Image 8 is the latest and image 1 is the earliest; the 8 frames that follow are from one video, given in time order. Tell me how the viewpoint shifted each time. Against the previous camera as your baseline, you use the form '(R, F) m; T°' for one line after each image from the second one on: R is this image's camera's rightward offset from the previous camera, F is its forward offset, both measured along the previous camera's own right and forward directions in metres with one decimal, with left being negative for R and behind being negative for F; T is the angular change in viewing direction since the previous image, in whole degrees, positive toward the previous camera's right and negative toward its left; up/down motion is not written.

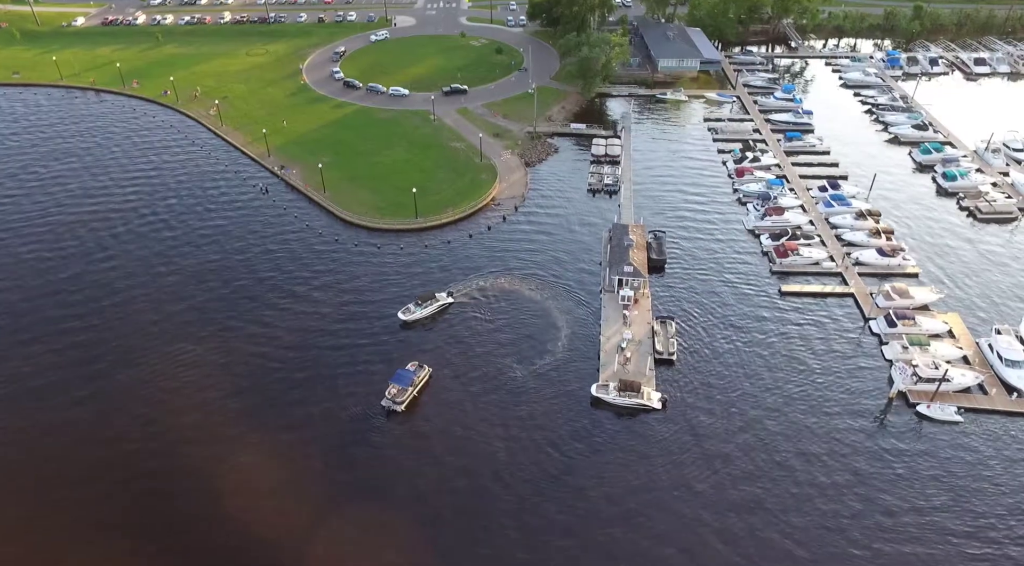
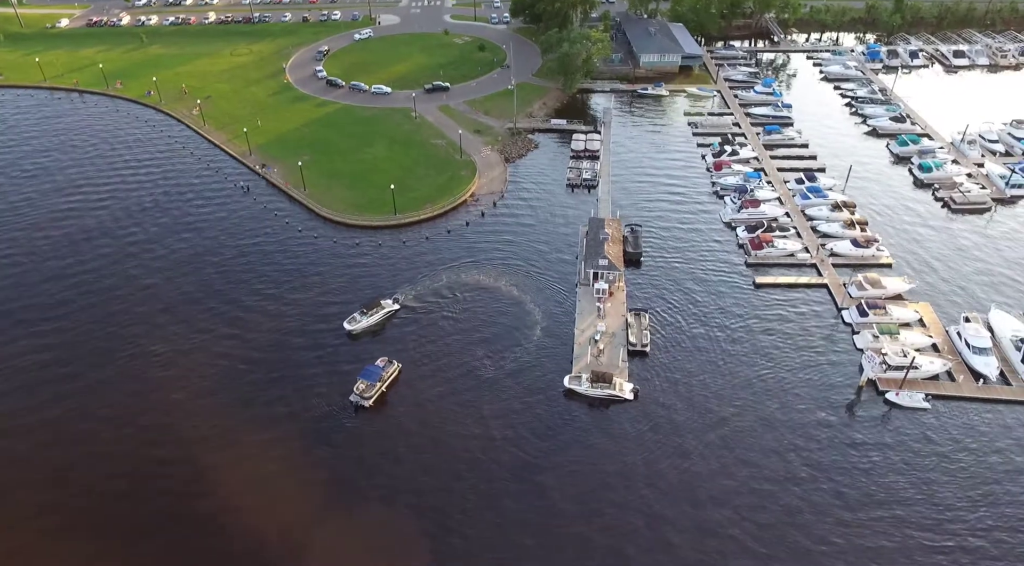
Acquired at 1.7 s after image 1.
(+2.0, -0.4) m; 0°
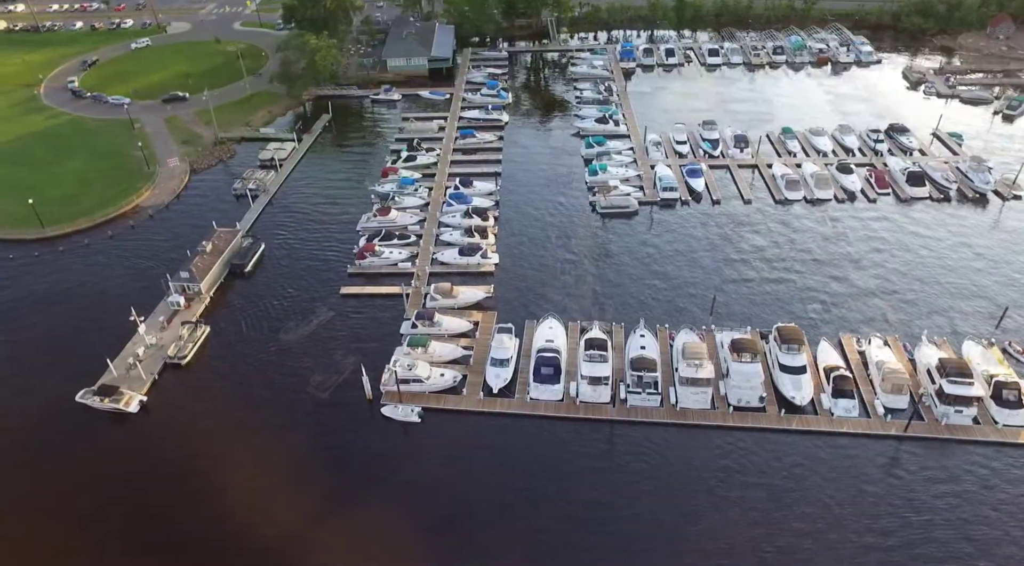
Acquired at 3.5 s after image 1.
(+4.7, 0.0) m; -1°
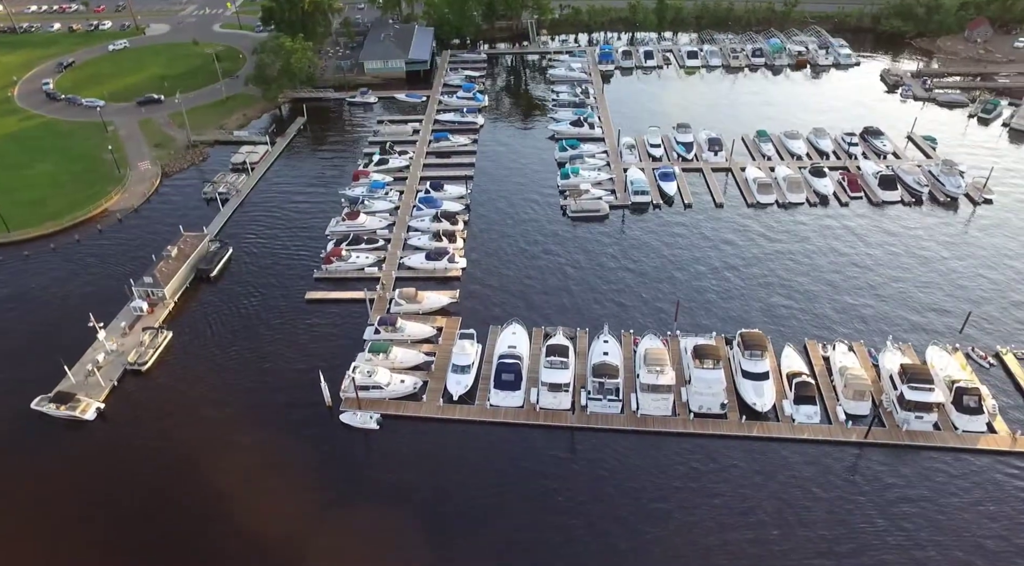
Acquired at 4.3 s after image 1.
(+2.6, +0.4) m; 0°
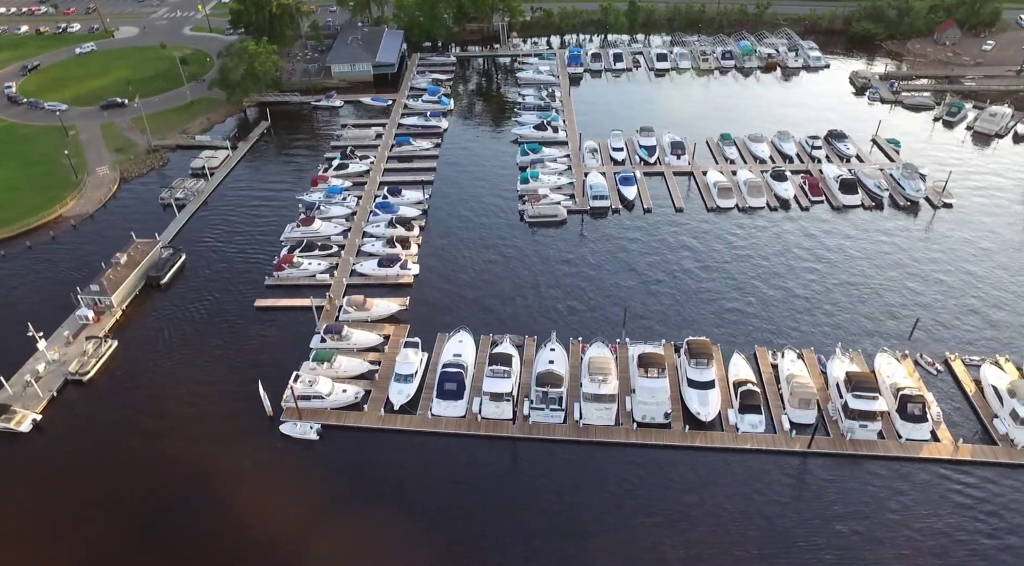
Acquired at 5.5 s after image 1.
(+3.7, +0.6) m; 0°
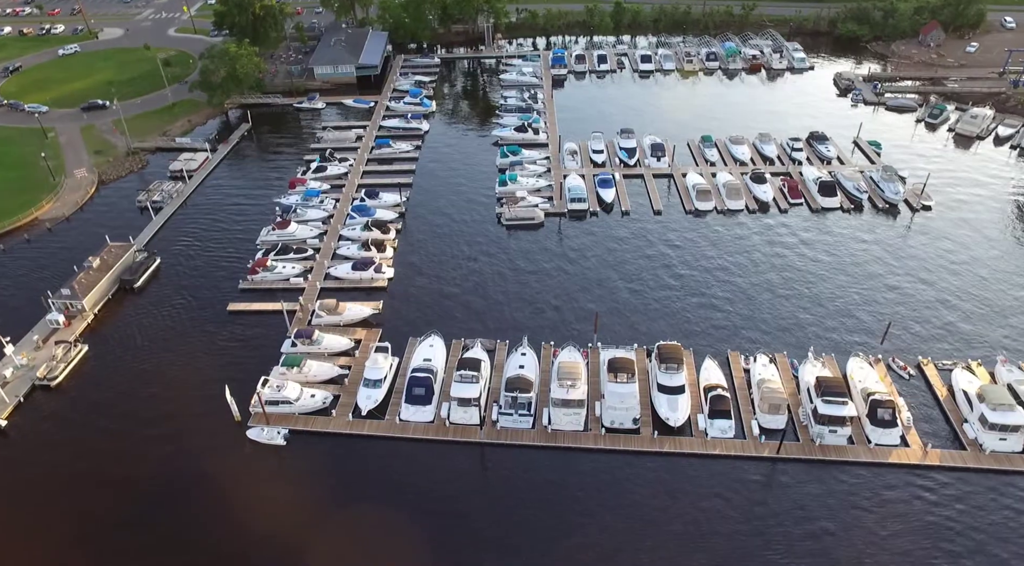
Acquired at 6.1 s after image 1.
(+2.1, +0.3) m; 0°
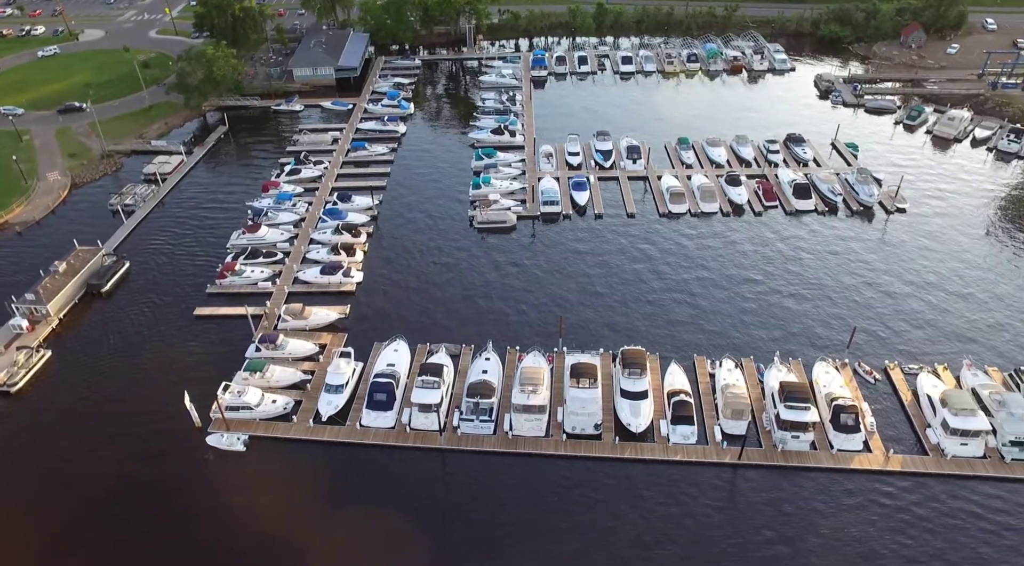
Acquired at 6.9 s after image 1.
(+2.5, +0.4) m; 0°
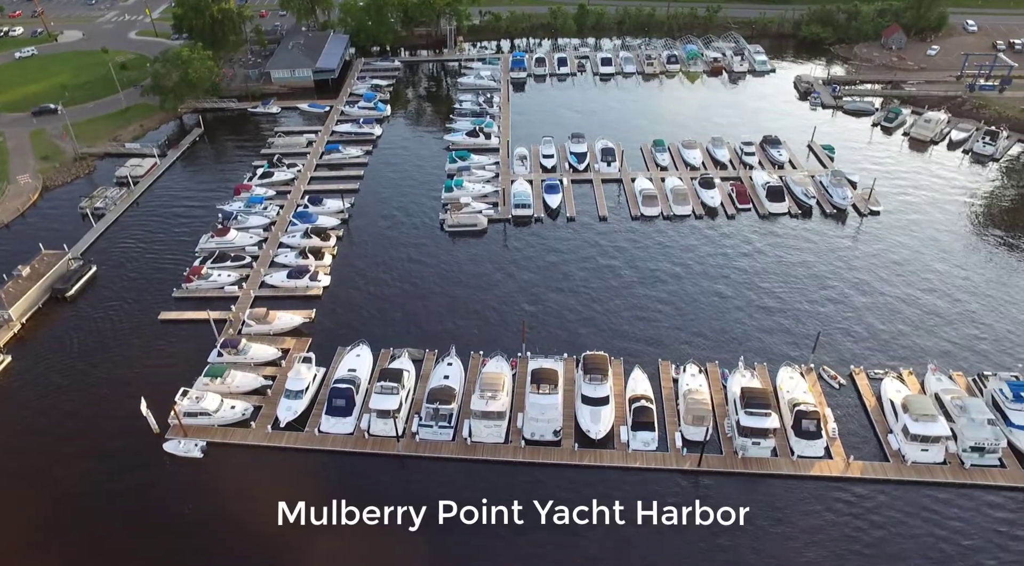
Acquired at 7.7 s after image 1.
(+2.6, +0.4) m; 0°
